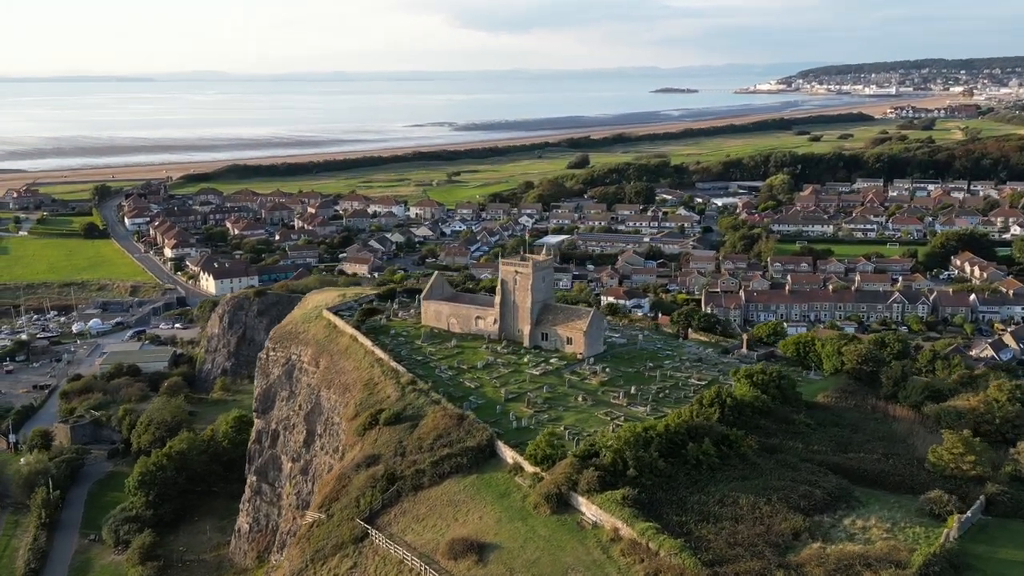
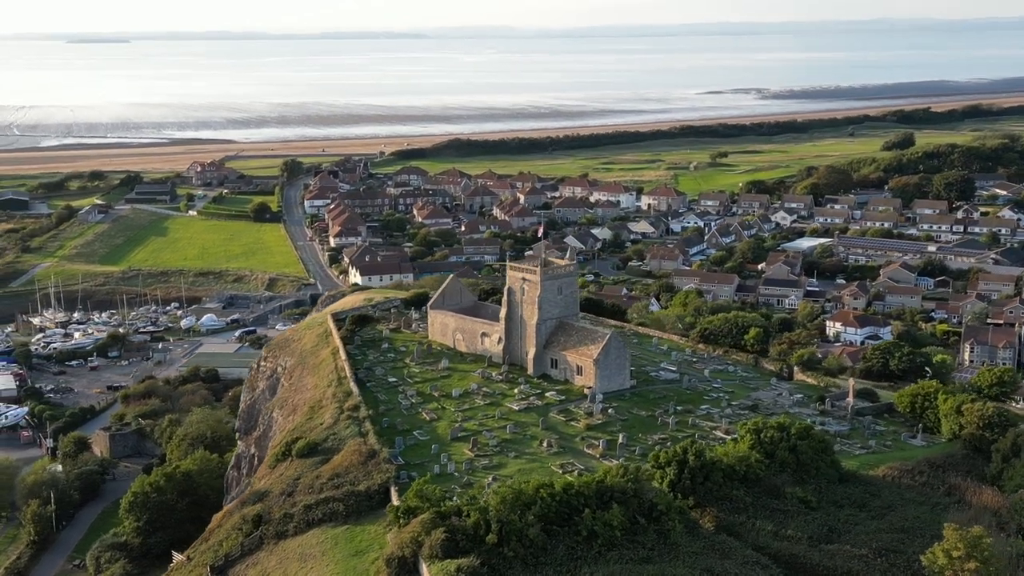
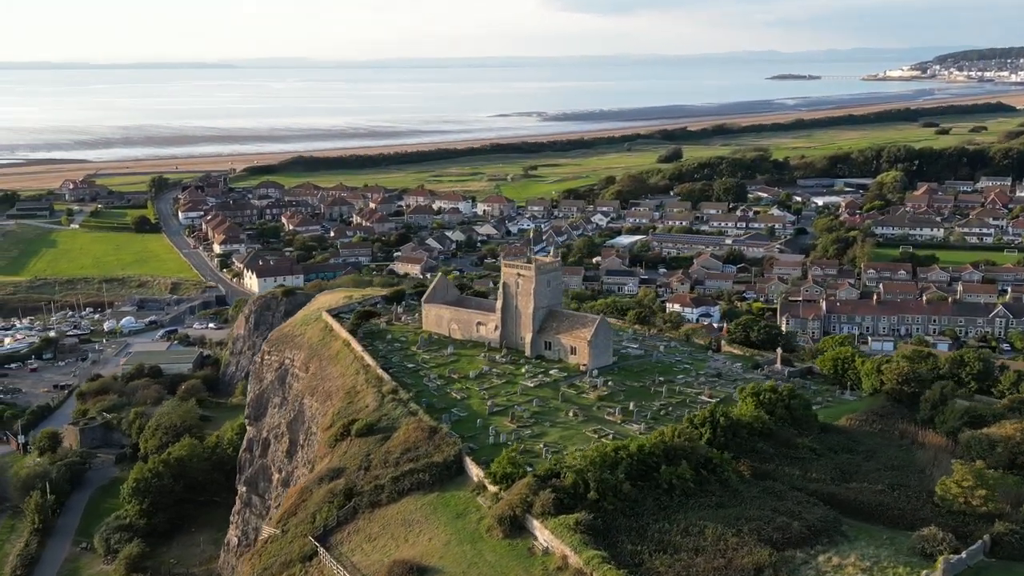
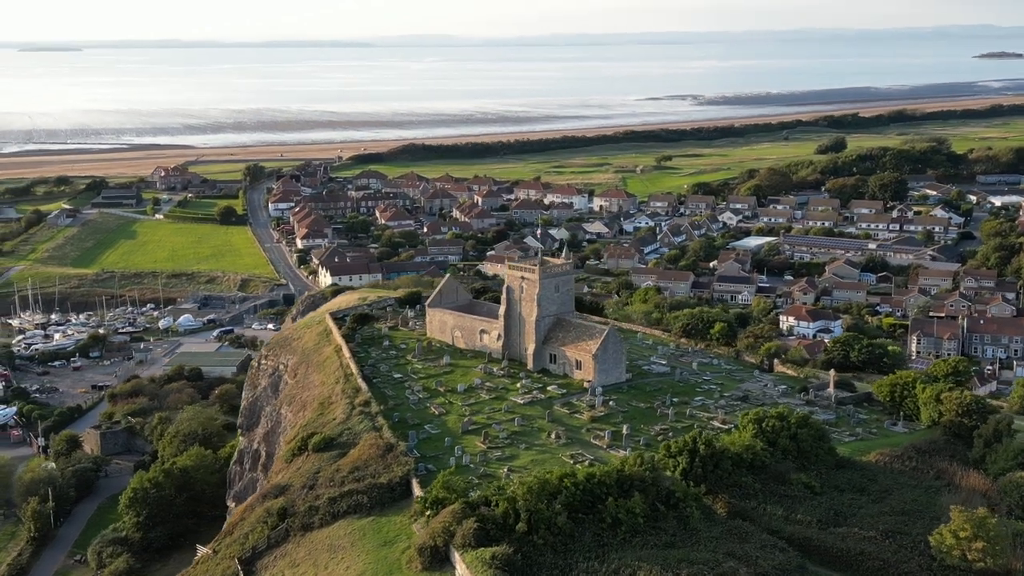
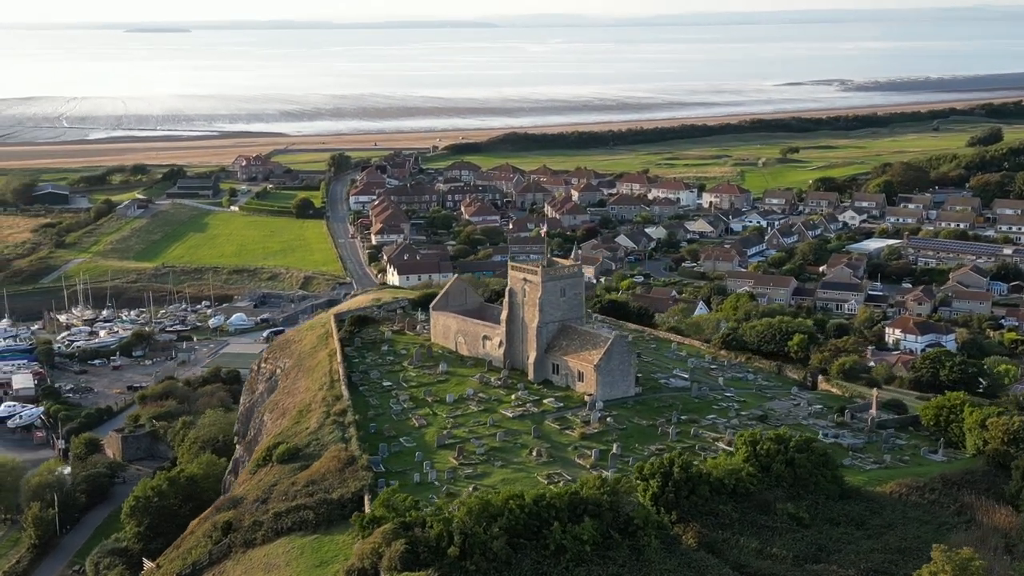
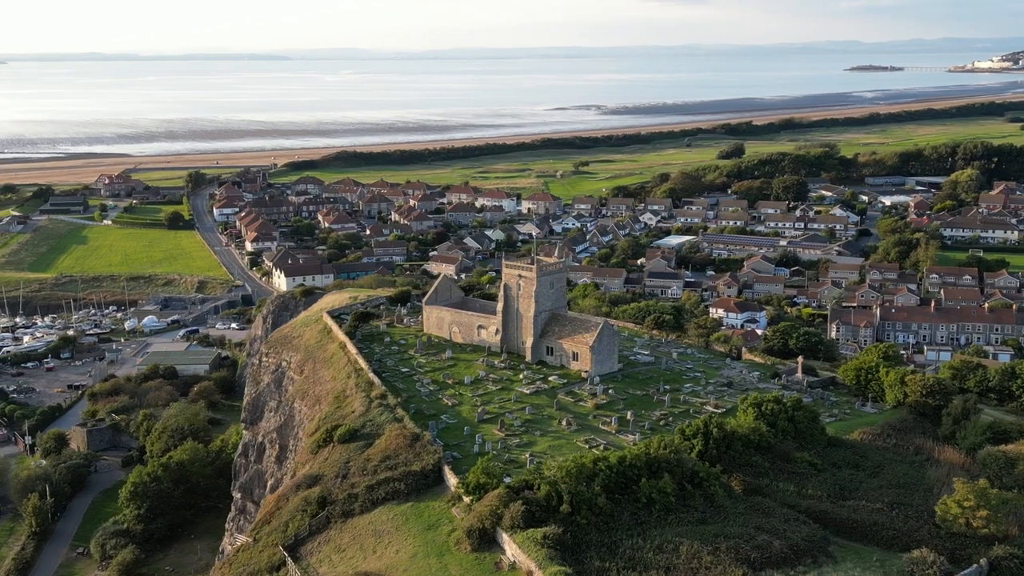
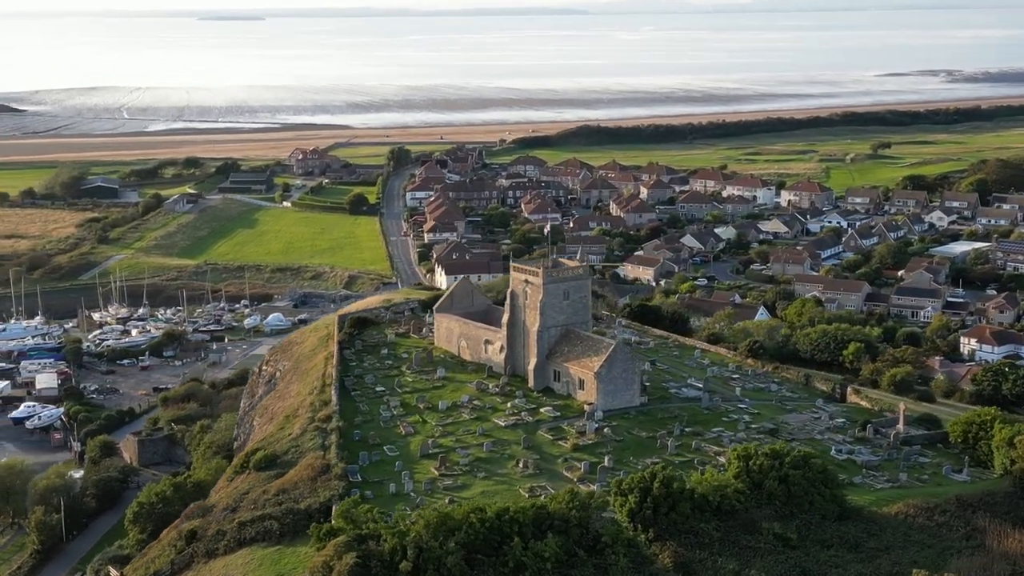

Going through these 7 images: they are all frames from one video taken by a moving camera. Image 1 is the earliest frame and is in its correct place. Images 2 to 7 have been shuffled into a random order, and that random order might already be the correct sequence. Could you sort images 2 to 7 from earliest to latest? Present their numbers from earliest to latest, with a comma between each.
3, 6, 4, 2, 5, 7
